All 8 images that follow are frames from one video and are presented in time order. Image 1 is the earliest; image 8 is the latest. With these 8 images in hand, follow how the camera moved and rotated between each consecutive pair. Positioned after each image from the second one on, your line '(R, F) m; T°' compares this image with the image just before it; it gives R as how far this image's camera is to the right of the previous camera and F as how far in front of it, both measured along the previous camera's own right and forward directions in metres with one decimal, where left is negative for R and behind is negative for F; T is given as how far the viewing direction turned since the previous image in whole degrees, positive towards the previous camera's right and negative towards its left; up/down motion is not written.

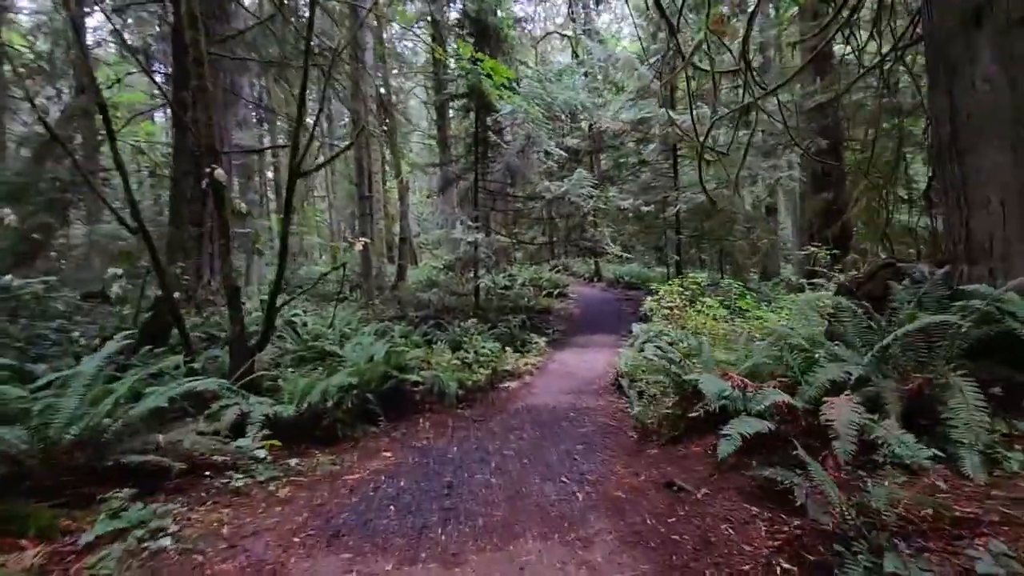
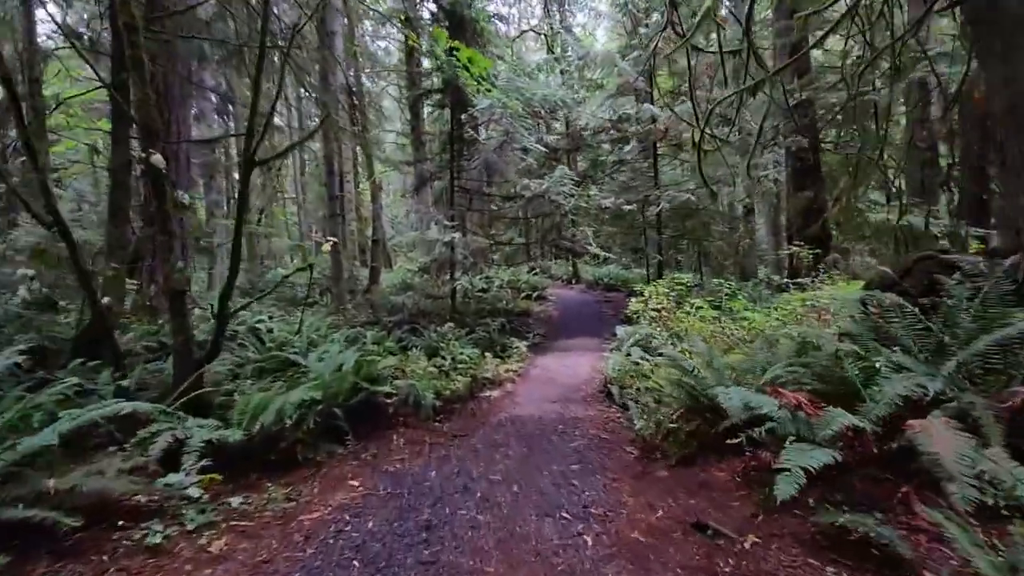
(-0.1, +0.5) m; +3°
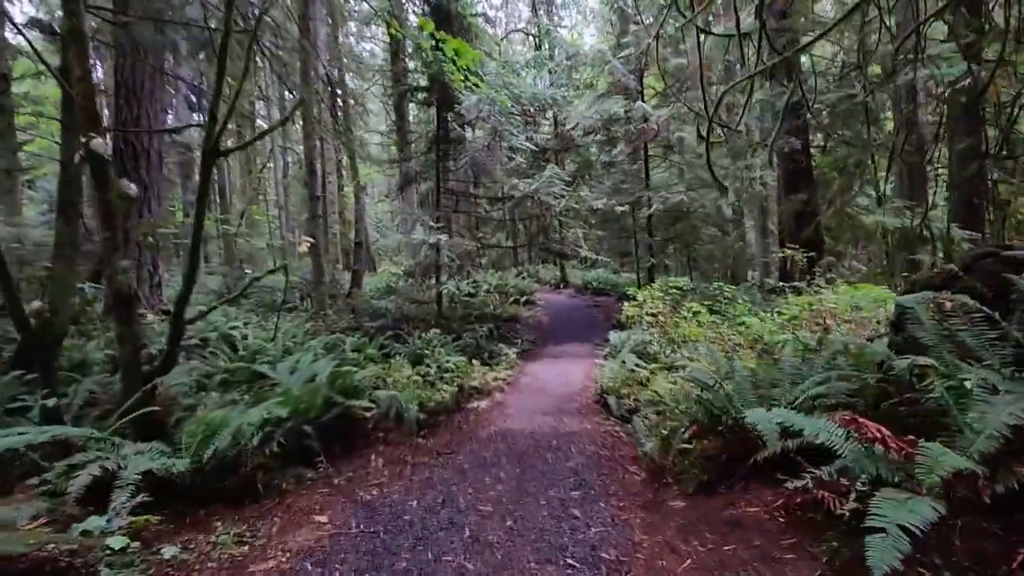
(0.0, +0.4) m; +1°
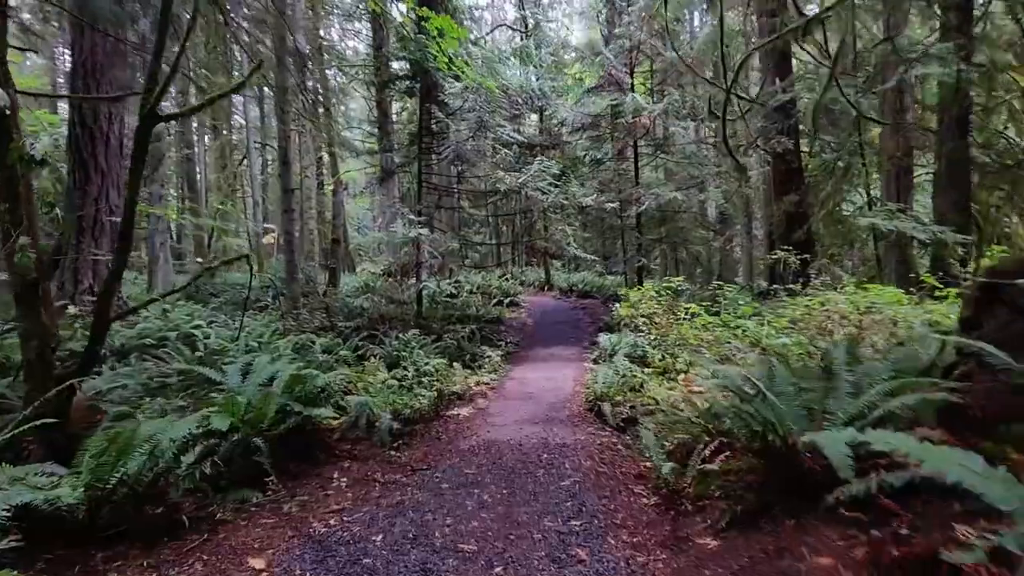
(0.0, +0.6) m; +2°
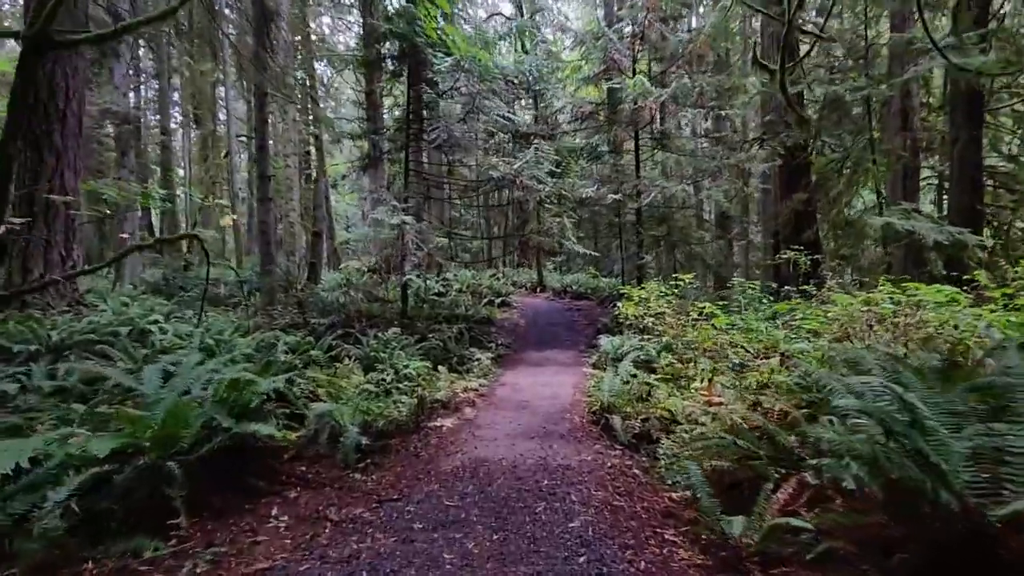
(0.0, +0.8) m; +1°
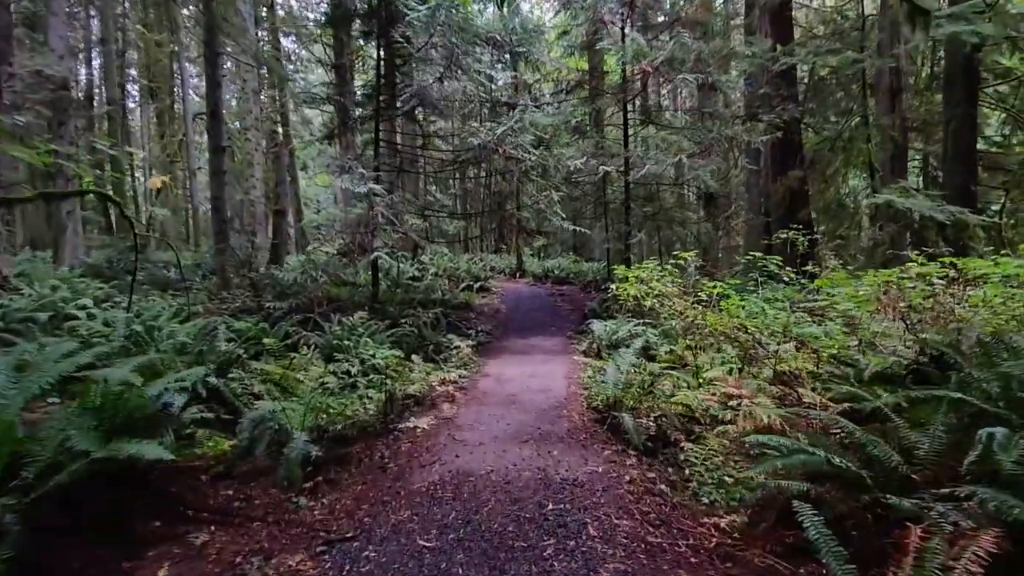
(-0.1, +0.9) m; +3°
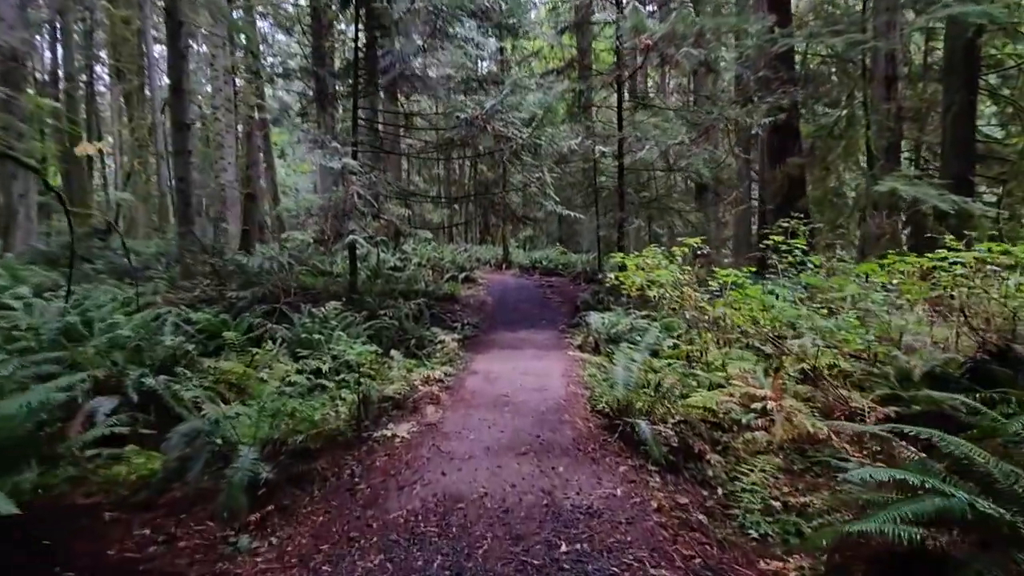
(-0.1, +0.6) m; +2°
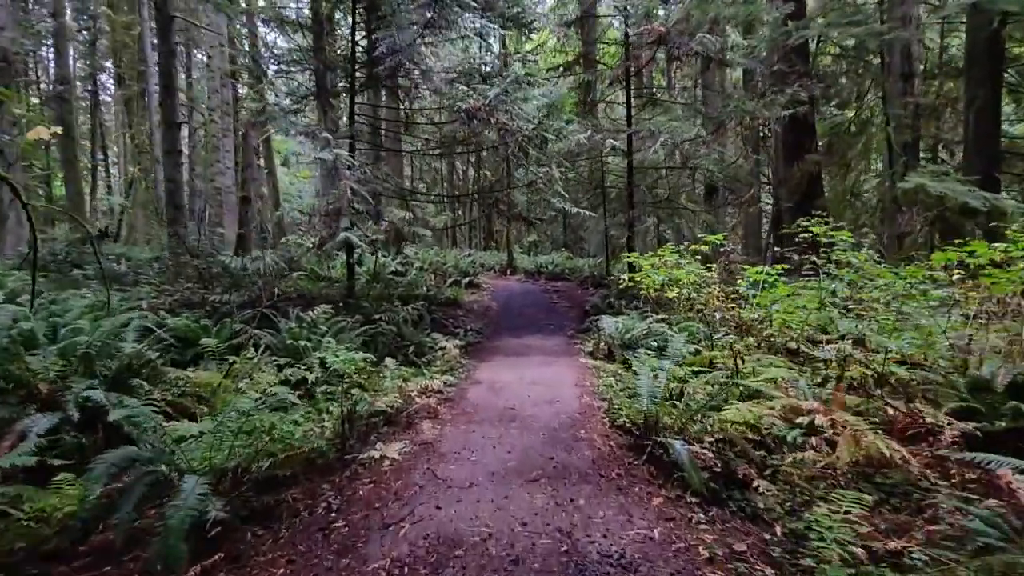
(0.0, +0.5) m; 0°
